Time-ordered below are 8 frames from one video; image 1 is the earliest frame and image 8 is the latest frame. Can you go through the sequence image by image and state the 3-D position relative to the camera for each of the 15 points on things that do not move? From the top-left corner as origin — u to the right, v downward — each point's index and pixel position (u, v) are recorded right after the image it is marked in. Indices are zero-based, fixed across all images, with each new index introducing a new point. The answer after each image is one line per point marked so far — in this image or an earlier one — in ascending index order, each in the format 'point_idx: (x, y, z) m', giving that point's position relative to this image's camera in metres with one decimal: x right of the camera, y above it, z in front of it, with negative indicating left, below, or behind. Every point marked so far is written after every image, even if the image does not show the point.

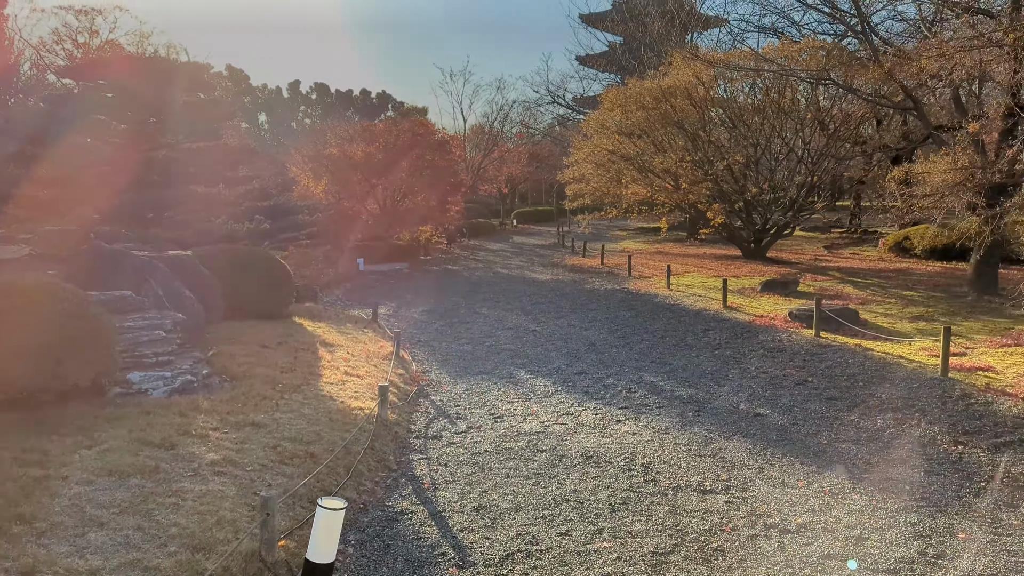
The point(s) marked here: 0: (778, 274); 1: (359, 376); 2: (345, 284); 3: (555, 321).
0: (+3.7, +0.2, +11.0) m
1: (-1.0, -0.6, +5.1) m
2: (-2.4, +0.1, +11.4) m
3: (+0.4, -0.3, +8.1) m
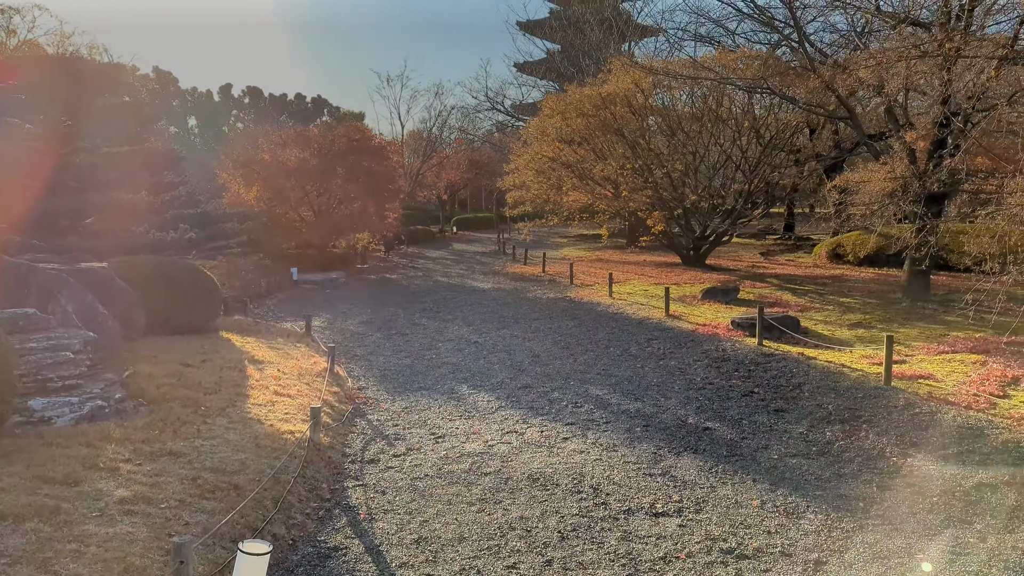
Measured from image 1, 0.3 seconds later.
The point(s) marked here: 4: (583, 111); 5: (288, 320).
0: (+2.9, +0.1, +11.0) m
1: (-1.4, -0.7, +4.8) m
2: (-3.3, -0.1, +10.9) m
3: (-0.2, -0.4, +7.9) m
4: (+1.2, +2.9, +12.9) m
5: (-2.4, -0.4, +8.5) m
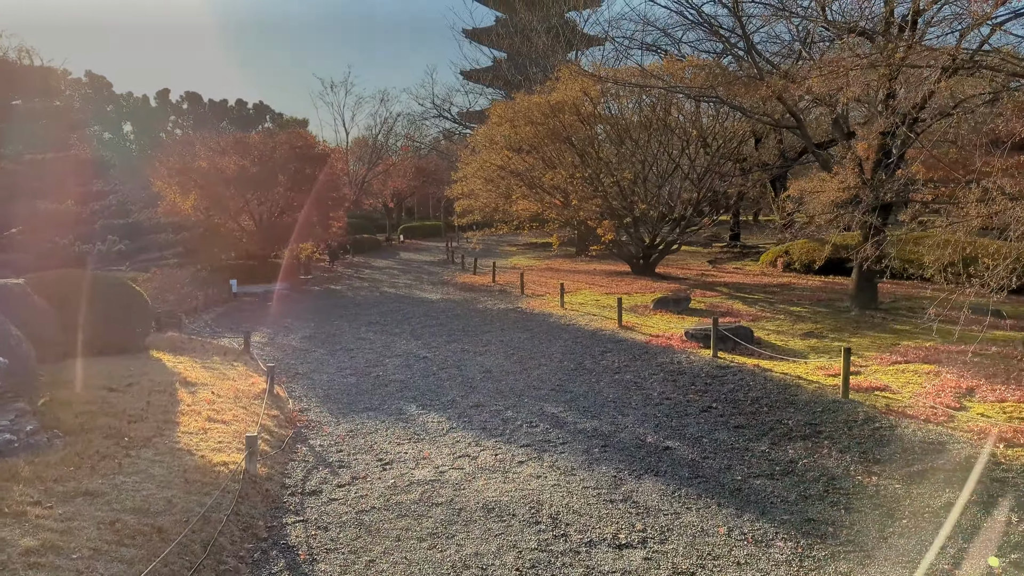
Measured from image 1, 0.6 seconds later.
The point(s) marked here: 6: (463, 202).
0: (+2.2, -0.1, +10.9) m
1: (-1.6, -0.8, +4.5) m
2: (-4.0, -0.3, +10.5) m
3: (-0.6, -0.6, +7.6) m
4: (+0.3, +2.8, +12.8) m
5: (-3.0, -0.5, +8.0) m
6: (-1.0, +1.7, +15.6) m
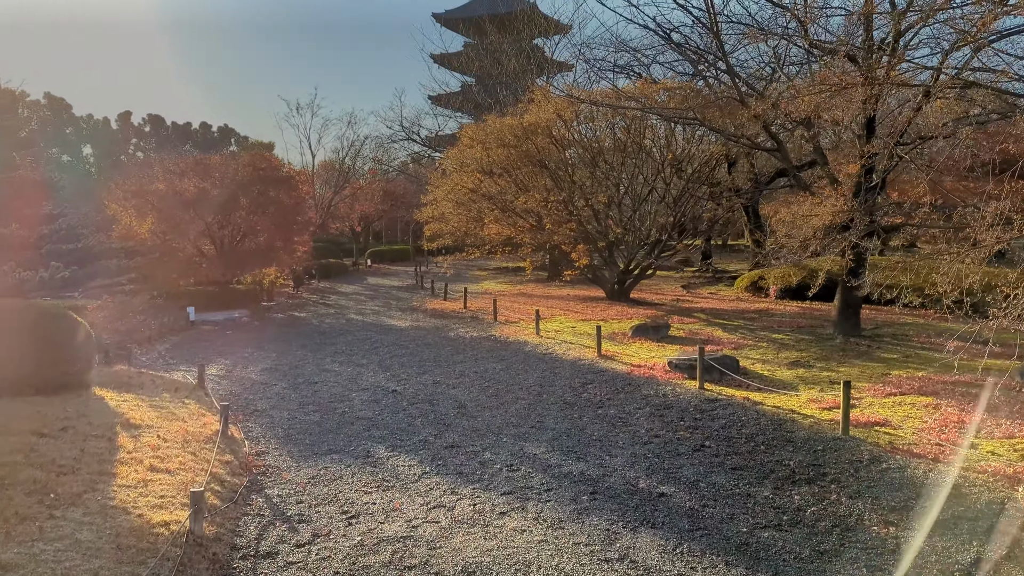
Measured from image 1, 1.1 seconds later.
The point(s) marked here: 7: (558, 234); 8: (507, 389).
0: (+1.8, -0.4, +10.6) m
1: (-1.7, -0.9, +4.0) m
2: (-4.3, -0.6, +9.9) m
3: (-0.9, -0.8, +7.2) m
4: (-0.1, +2.3, +12.5) m
5: (-3.2, -0.8, +7.5) m
6: (-1.6, +1.2, +15.2) m
7: (+0.8, +0.9, +12.6) m
8: (0.0, -0.8, +6.6) m
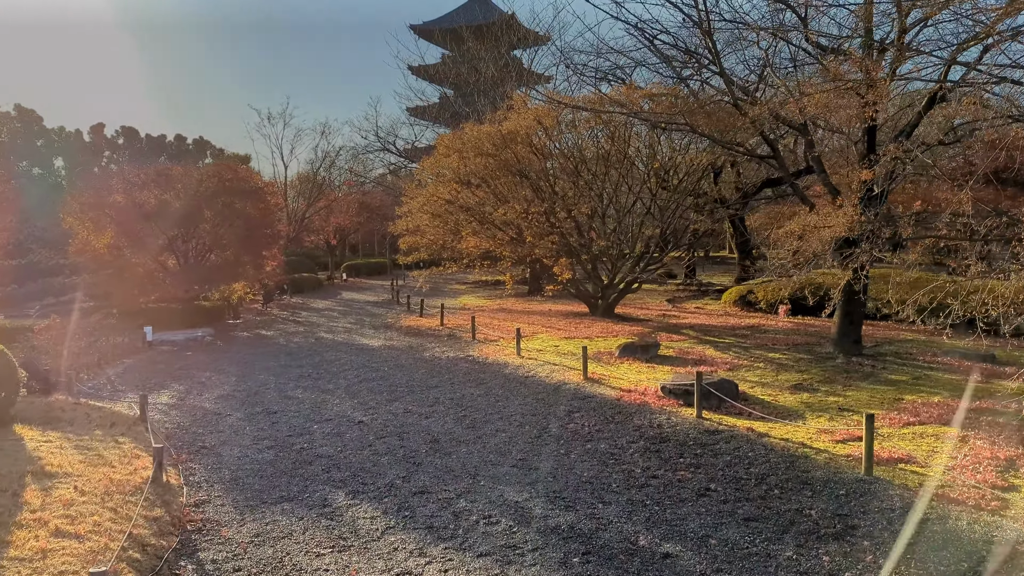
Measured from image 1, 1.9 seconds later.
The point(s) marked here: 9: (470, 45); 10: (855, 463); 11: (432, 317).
0: (+1.6, -0.6, +10.1) m
1: (-1.8, -1.0, +3.3) m
2: (-4.6, -0.9, +9.2) m
3: (-1.1, -1.0, +6.6) m
4: (-0.5, +2.1, +11.9) m
5: (-3.4, -1.0, +6.8) m
6: (-2.0, +0.9, +14.6) m
7: (+0.4, +0.6, +12.1) m
8: (-0.2, -1.0, +6.0) m
9: (-1.1, +6.1, +19.8) m
10: (+1.9, -1.0, +4.4) m
11: (-1.4, -0.5, +13.7) m
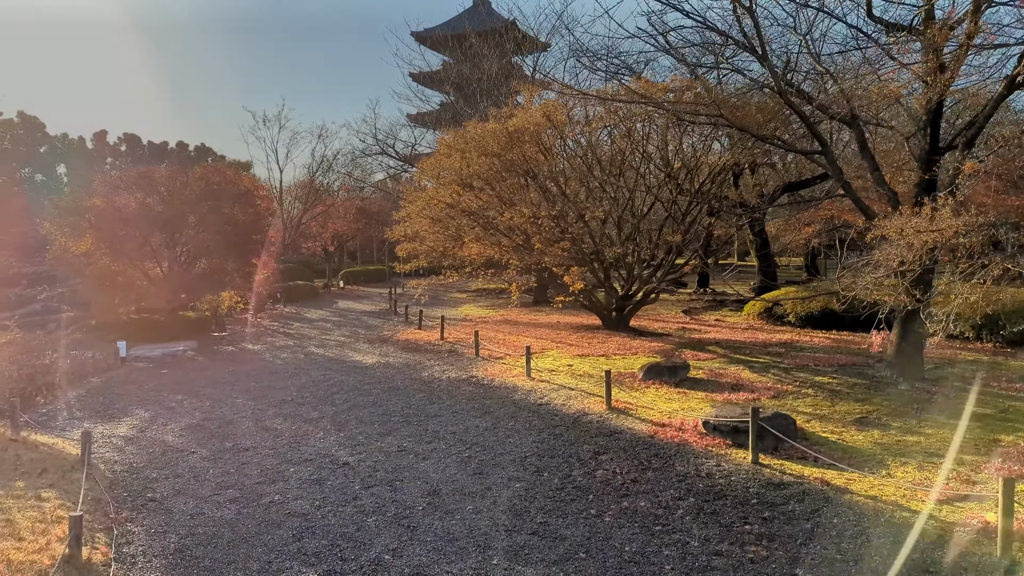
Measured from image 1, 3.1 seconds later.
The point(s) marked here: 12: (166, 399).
0: (+1.7, -0.8, +9.1) m
1: (-1.7, -1.1, +2.3) m
2: (-4.5, -1.0, +8.2) m
3: (-1.0, -1.1, +5.6) m
4: (-0.3, +1.9, +10.9) m
5: (-3.3, -1.1, +5.8) m
6: (-1.8, +0.7, +13.6) m
7: (+0.5, +0.5, +11.1) m
8: (-0.1, -1.1, +5.0) m
9: (-0.9, +5.9, +18.9) m
10: (+2.0, -1.1, +3.4) m
11: (-1.3, -0.7, +12.7) m
12: (-3.3, -1.1, +7.4) m
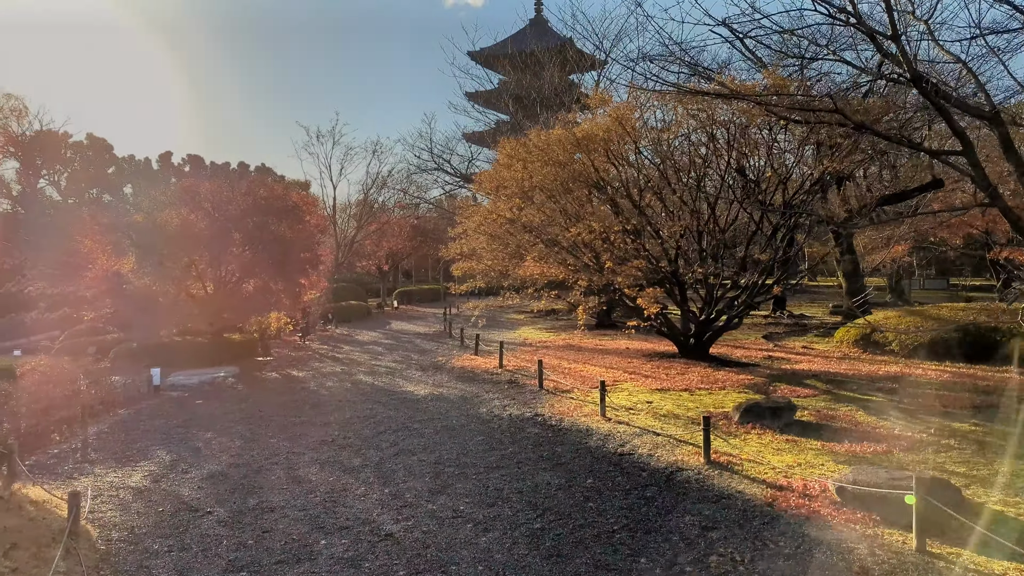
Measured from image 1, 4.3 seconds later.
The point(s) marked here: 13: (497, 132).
0: (+2.4, -1.0, +7.9) m
1: (-1.5, -1.2, +1.4) m
2: (-3.8, -1.2, +7.4) m
3: (-0.5, -1.3, +4.6) m
4: (+0.5, +1.6, +10.0) m
5: (-2.8, -1.2, +5.0) m
6: (-0.8, +0.4, +12.7) m
7: (+1.4, +0.2, +10.0) m
8: (+0.3, -1.3, +3.9) m
9: (+0.5, +5.4, +18.0) m
10: (+2.4, -1.2, +2.2) m
11: (-0.3, -1.0, +11.7) m
12: (-2.7, -1.3, +6.6) m
13: (-0.4, +4.0, +19.9) m
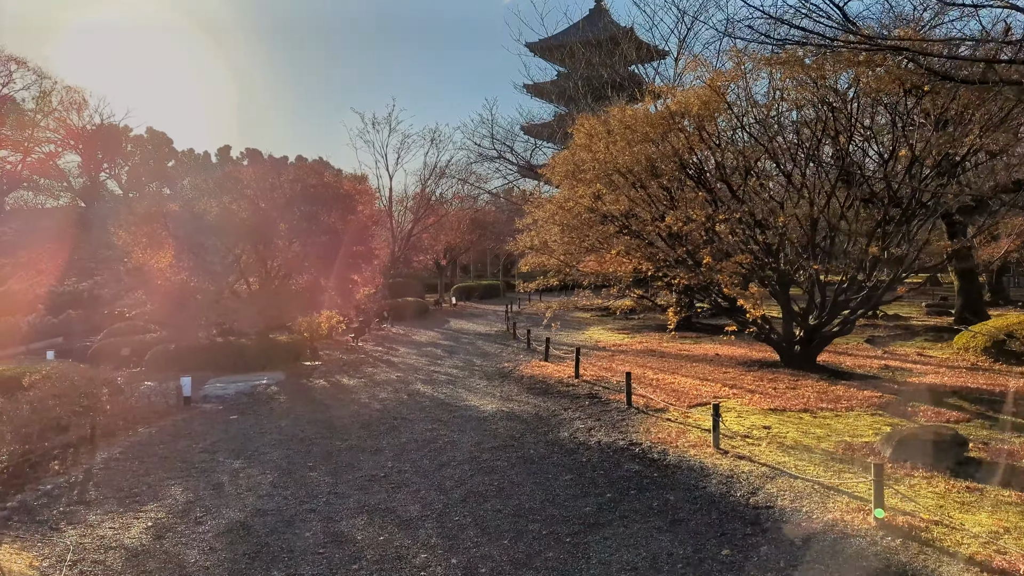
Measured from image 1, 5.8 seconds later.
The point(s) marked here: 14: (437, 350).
0: (+3.1, -1.0, +6.5) m
1: (-1.2, -1.2, +0.2) m
2: (-3.1, -1.2, +6.4) m
3: (0.0, -1.3, +3.3) m
4: (+1.4, +1.7, +8.6) m
5: (-2.3, -1.2, +3.9) m
6: (+0.3, +0.4, +11.4) m
7: (+2.3, +0.2, +8.6) m
8: (+0.8, -1.3, +2.6) m
9: (+1.9, +5.5, +16.6) m
10: (+2.7, -1.2, +0.8) m
11: (+0.7, -1.0, +10.4) m
12: (-2.1, -1.3, +5.5) m
13: (+1.2, +4.1, +18.5) m
14: (-1.2, -1.0, +12.8) m
